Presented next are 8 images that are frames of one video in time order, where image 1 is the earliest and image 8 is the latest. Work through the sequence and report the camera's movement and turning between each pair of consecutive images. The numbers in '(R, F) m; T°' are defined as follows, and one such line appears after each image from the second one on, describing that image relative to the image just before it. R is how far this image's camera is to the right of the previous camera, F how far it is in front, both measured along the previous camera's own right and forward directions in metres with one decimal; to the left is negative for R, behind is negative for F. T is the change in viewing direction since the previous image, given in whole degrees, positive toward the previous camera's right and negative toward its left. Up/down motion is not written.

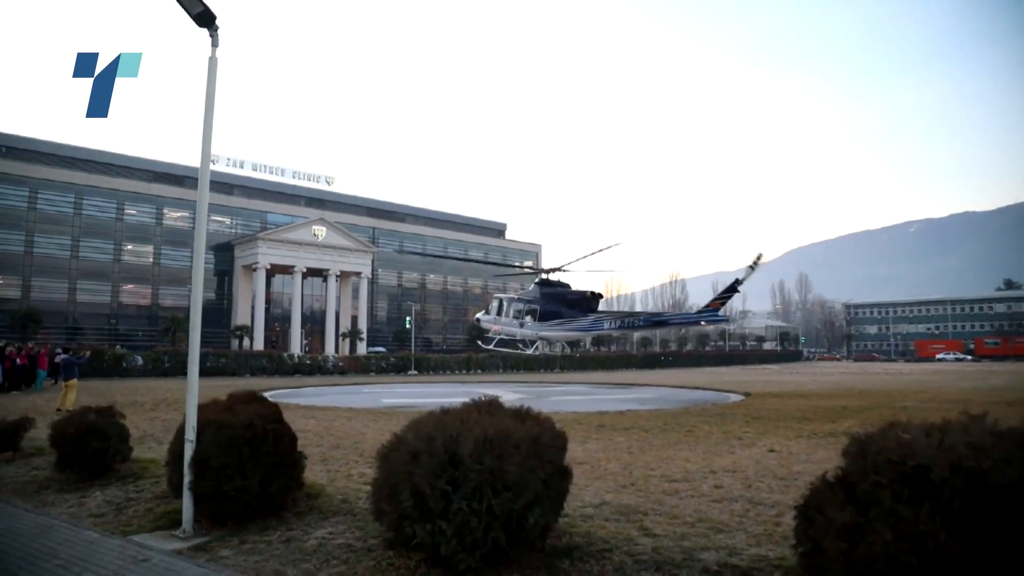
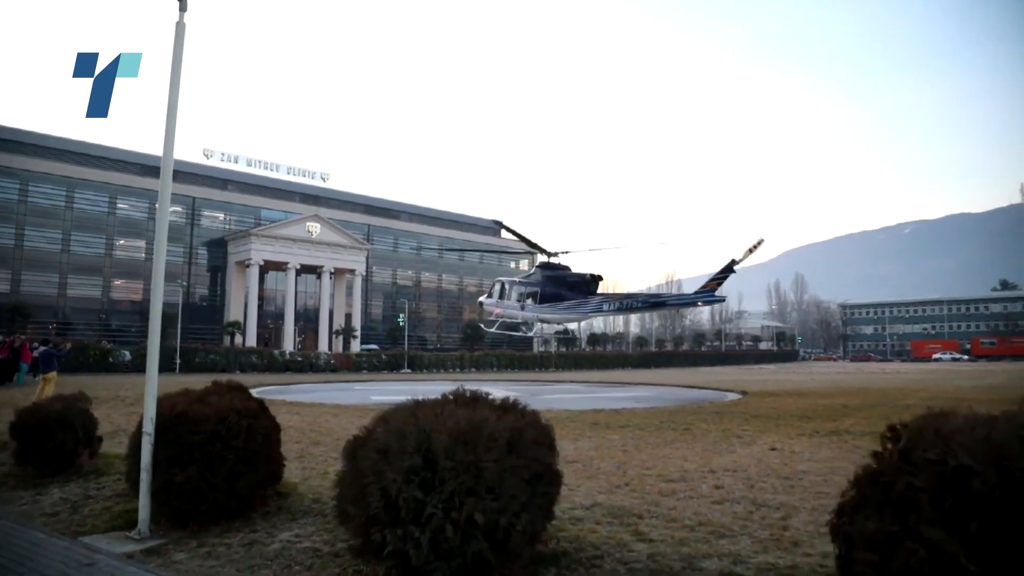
(0.0, +0.3) m; 0°
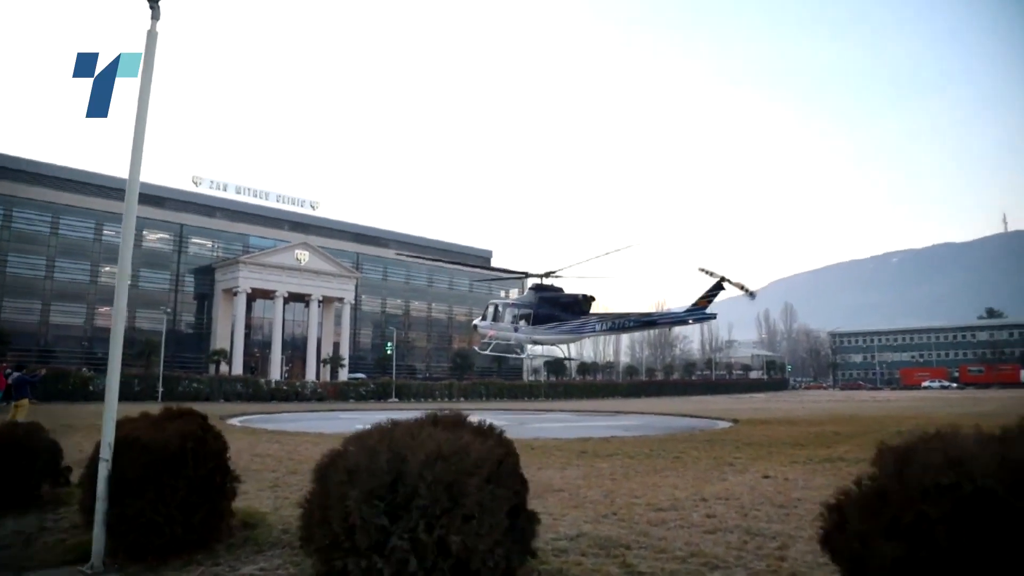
(0.0, +0.2) m; +1°
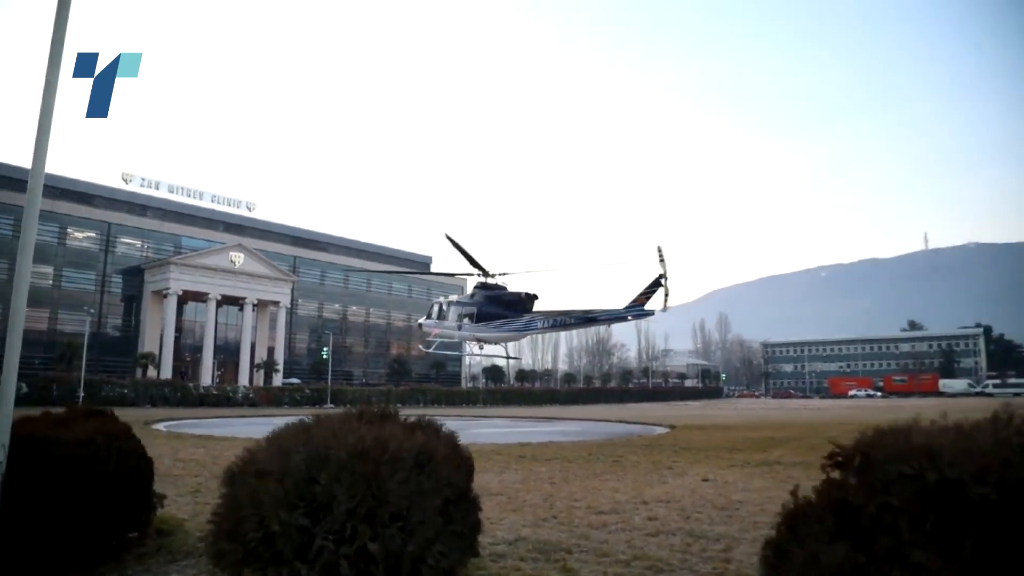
(0.0, +0.2) m; +5°
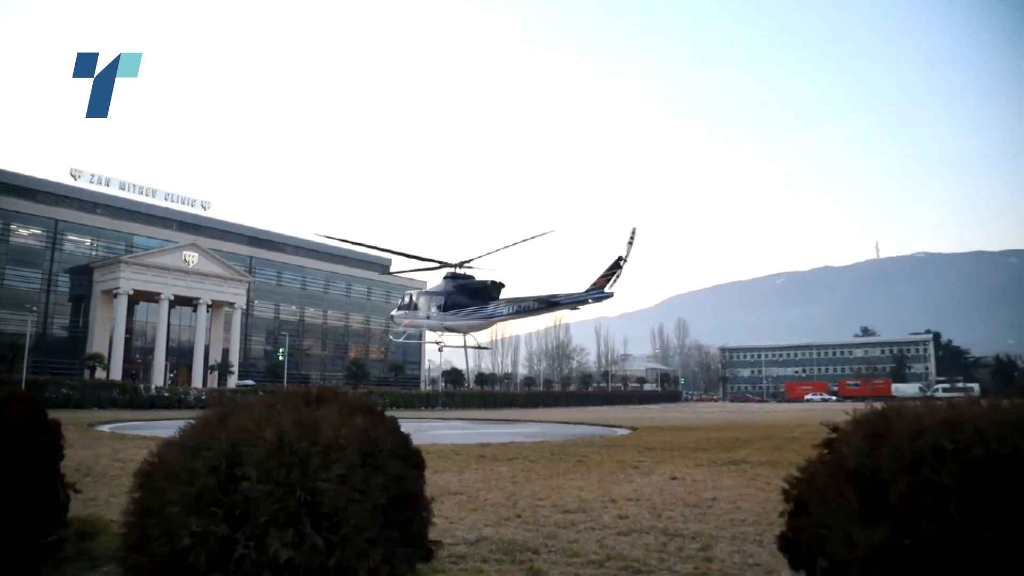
(0.0, +0.3) m; +3°
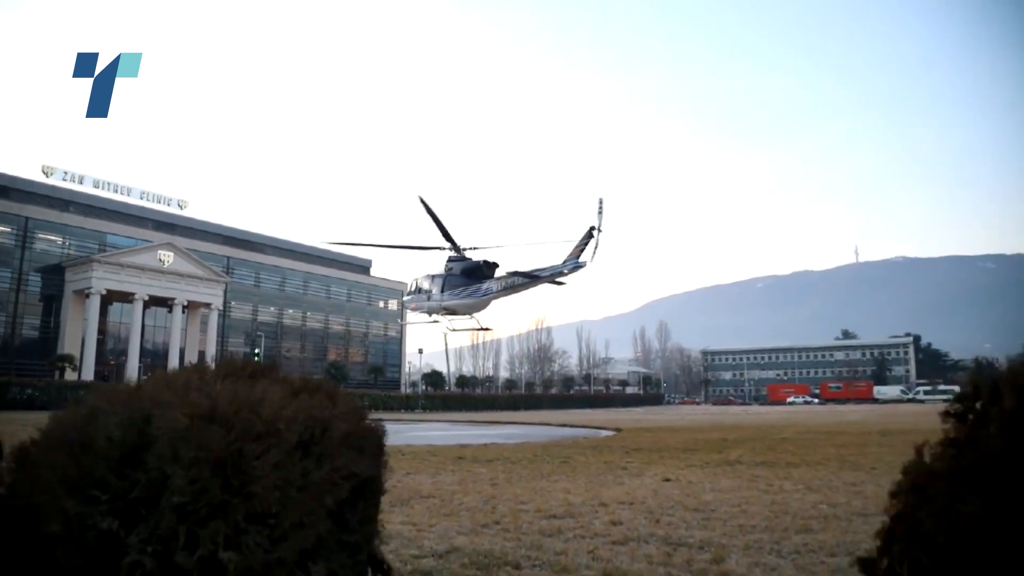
(0.0, +0.5) m; +1°
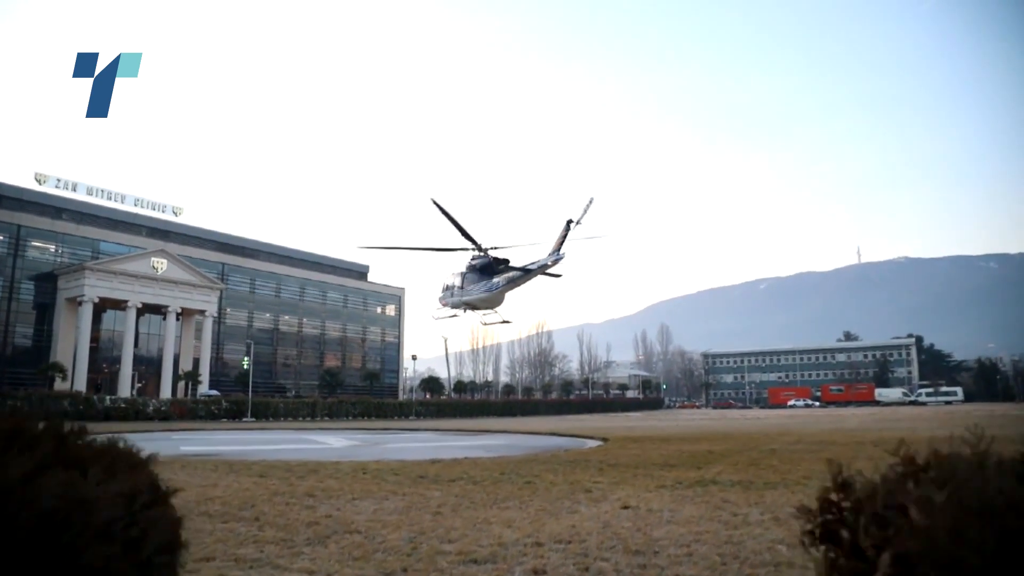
(+0.4, +0.5) m; 0°
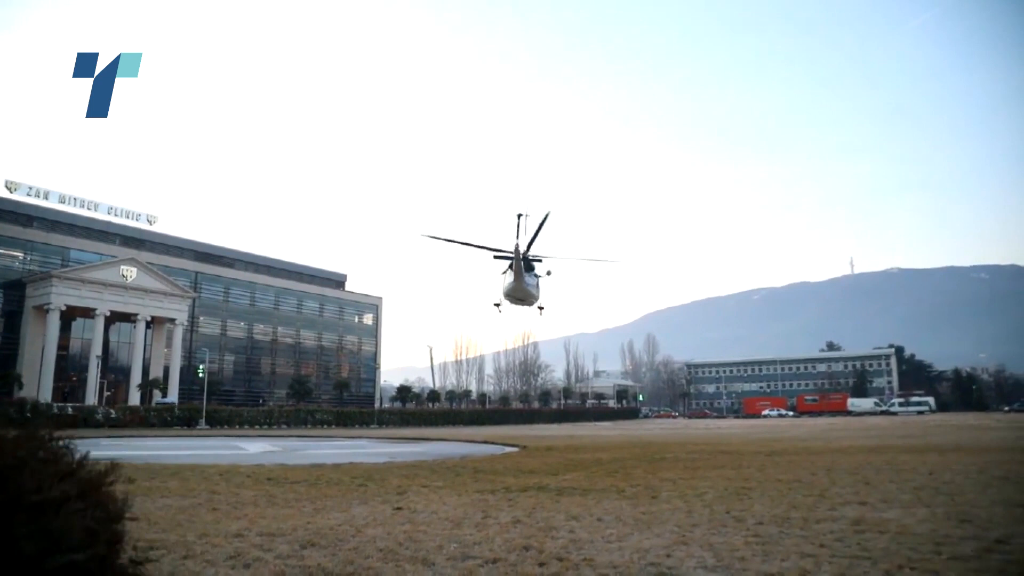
(+1.5, +0.6) m; 0°
